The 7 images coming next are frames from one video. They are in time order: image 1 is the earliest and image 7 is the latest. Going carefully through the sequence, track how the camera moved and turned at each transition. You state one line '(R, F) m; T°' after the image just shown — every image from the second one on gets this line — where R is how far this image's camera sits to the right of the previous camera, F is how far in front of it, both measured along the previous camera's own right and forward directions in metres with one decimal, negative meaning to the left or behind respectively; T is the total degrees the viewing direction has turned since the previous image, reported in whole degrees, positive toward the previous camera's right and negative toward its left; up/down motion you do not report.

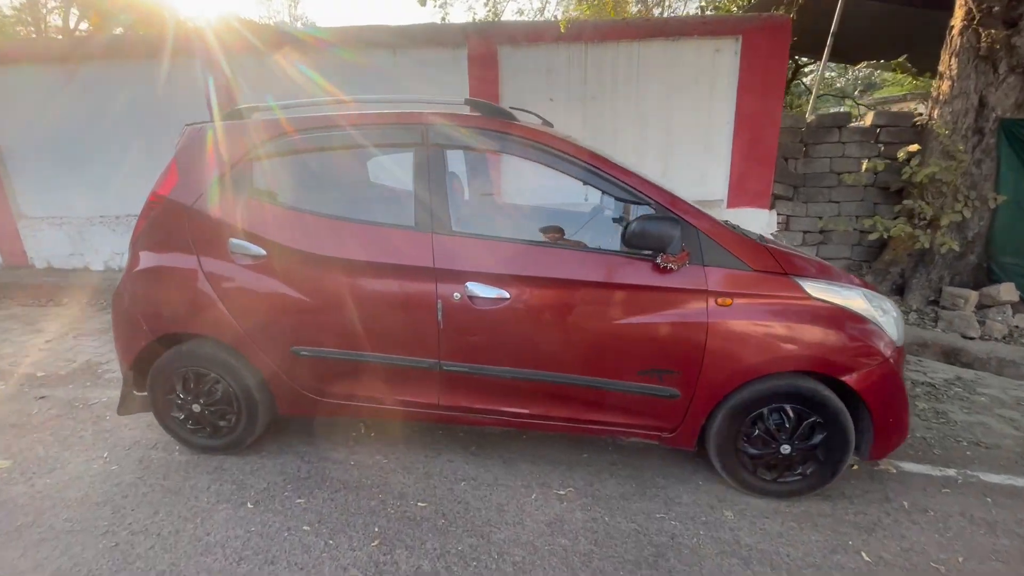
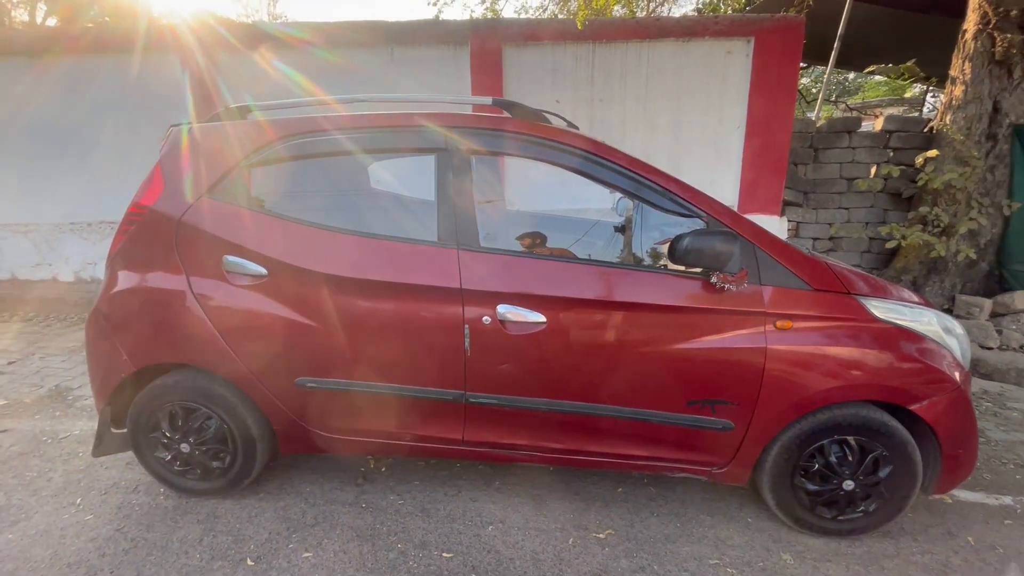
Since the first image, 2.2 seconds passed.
(-0.2, +0.3) m; +2°
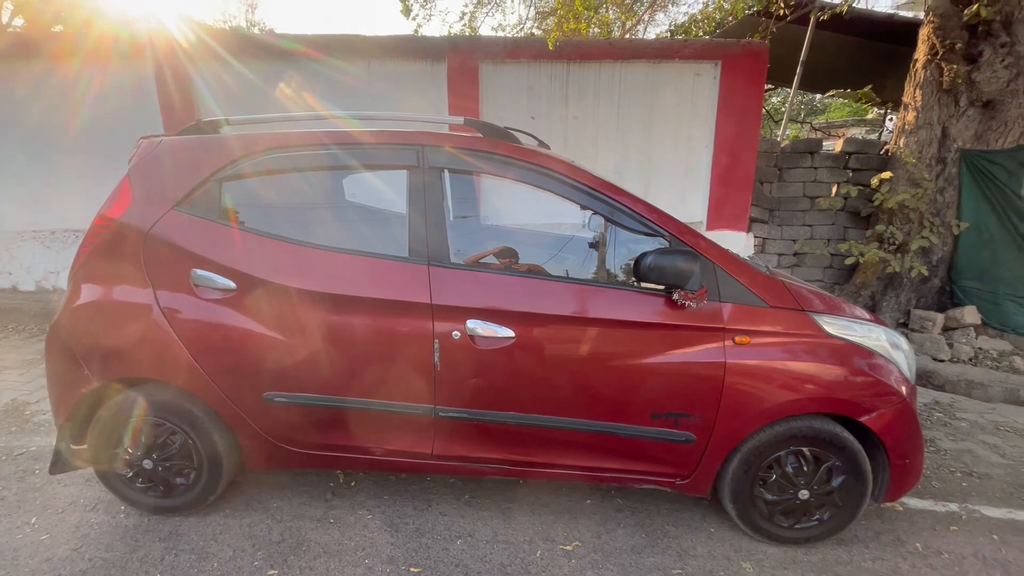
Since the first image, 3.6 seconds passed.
(0.0, 0.0) m; +3°
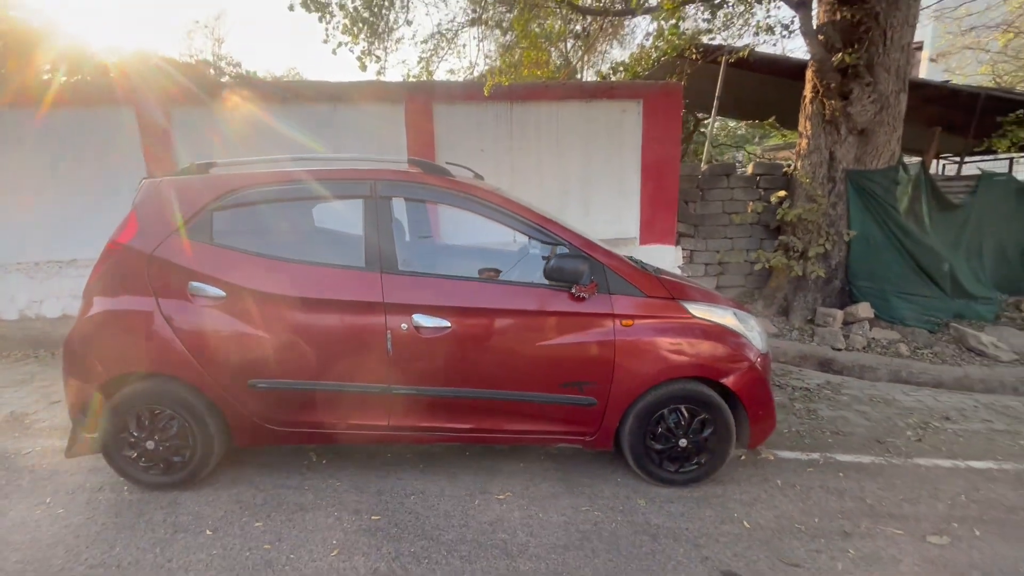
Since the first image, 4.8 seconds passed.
(+0.2, -0.6) m; +3°
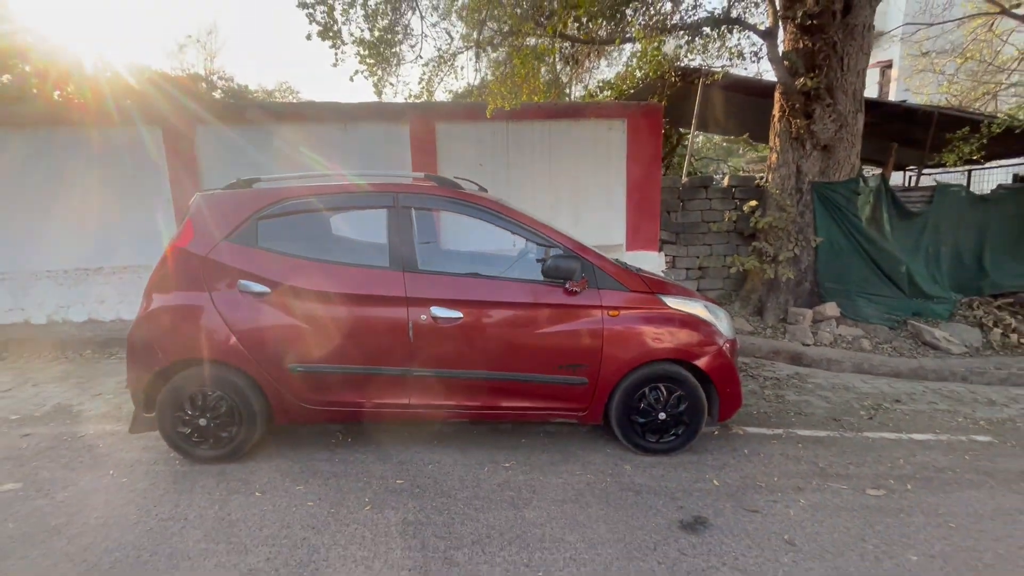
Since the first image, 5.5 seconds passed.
(-0.1, -0.5) m; +1°
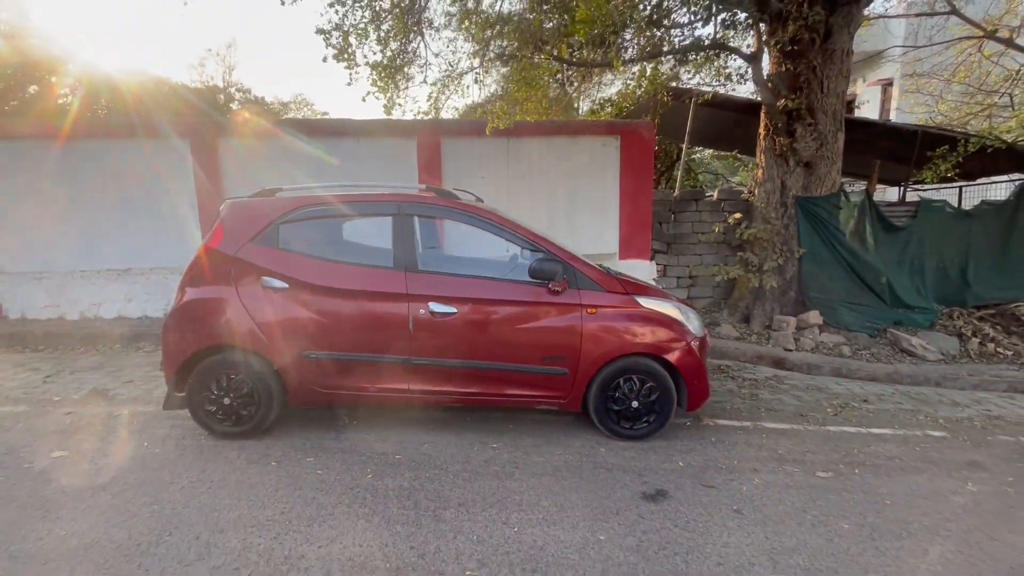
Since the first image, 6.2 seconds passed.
(+0.1, -0.4) m; -1°
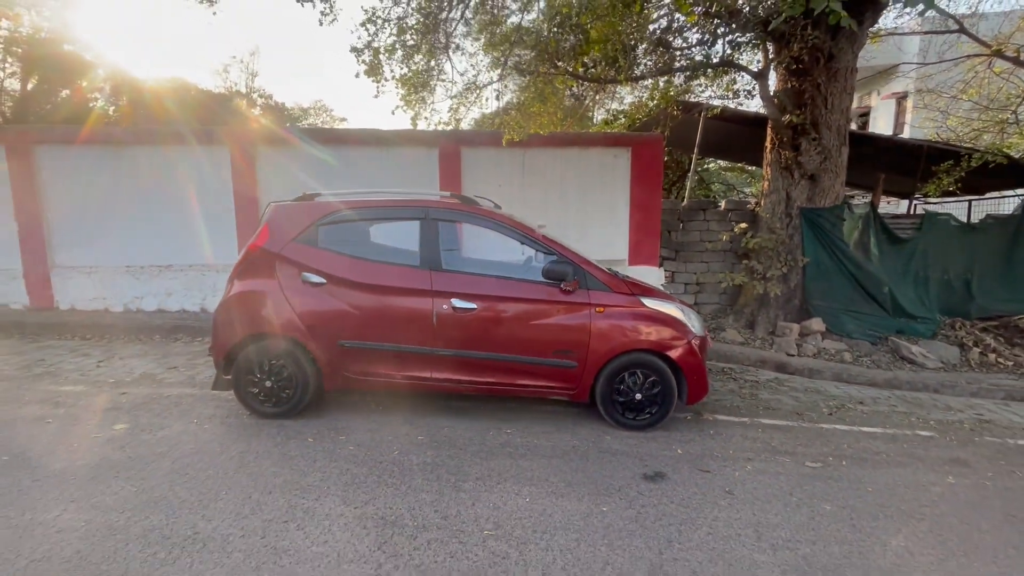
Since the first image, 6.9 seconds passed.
(0.0, -0.3) m; -1°
